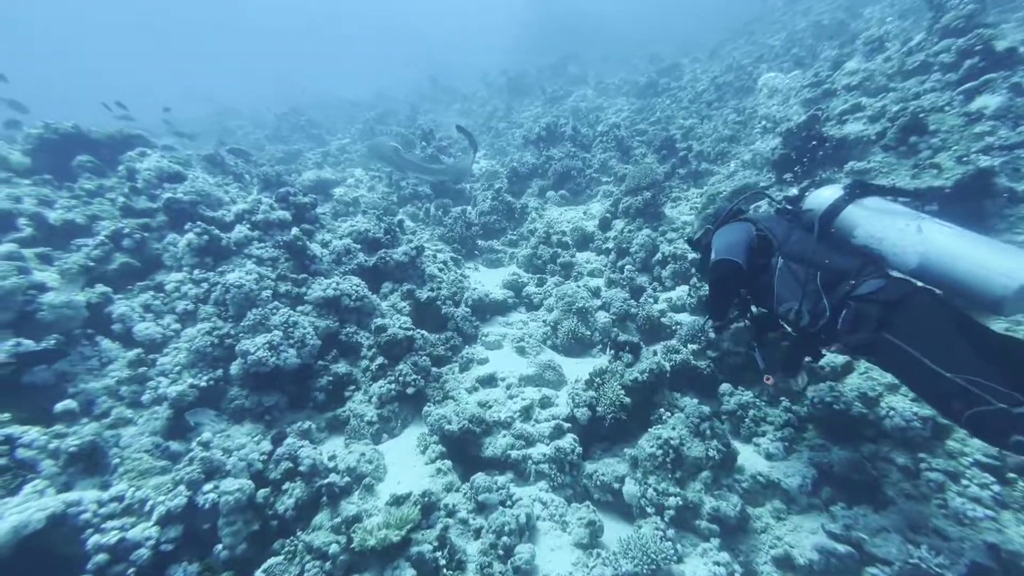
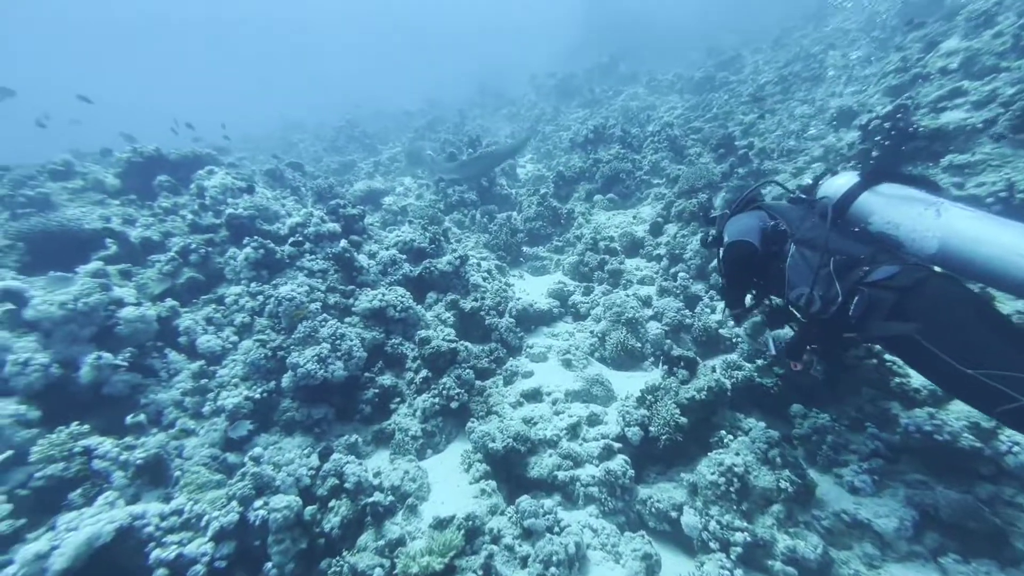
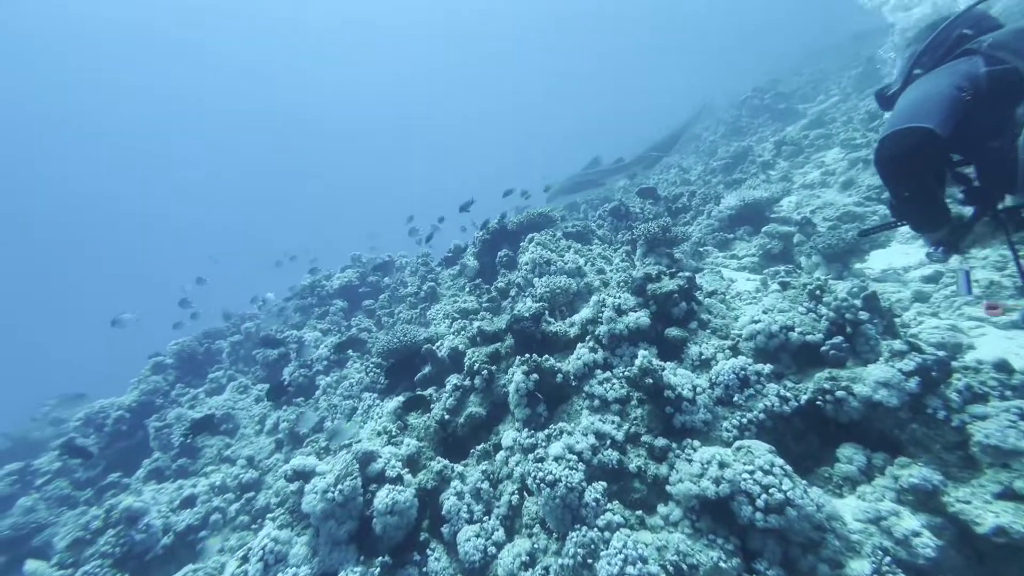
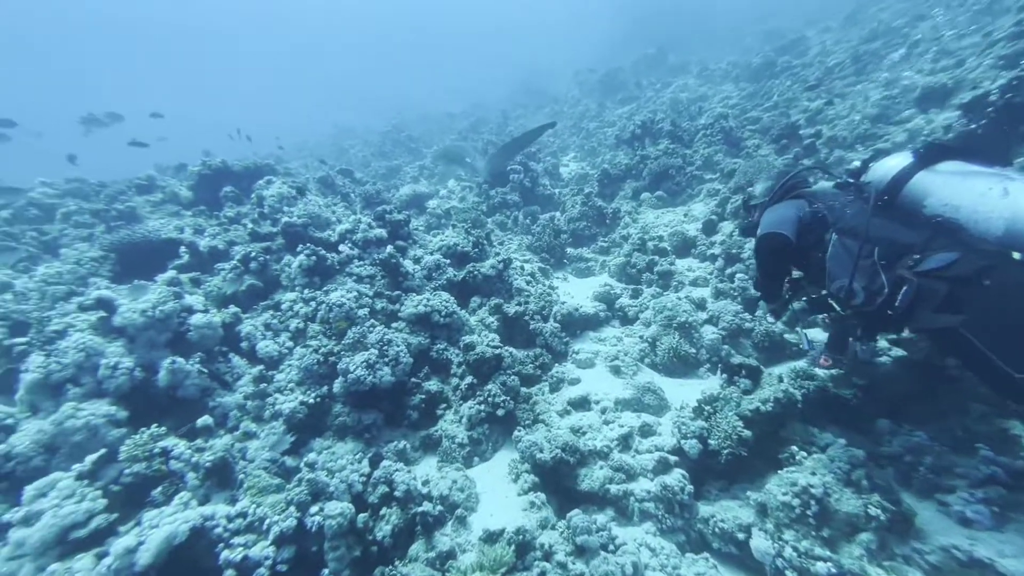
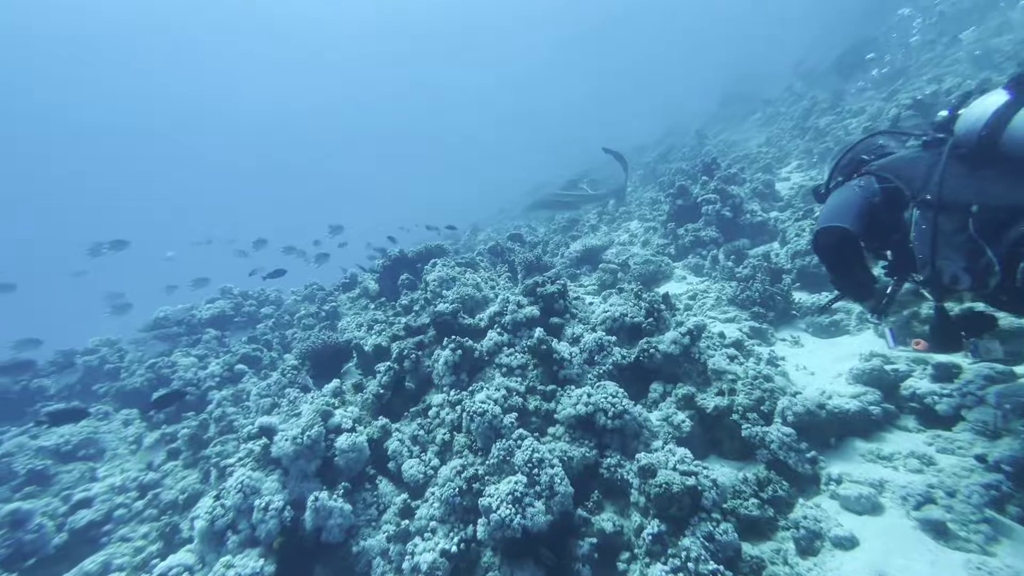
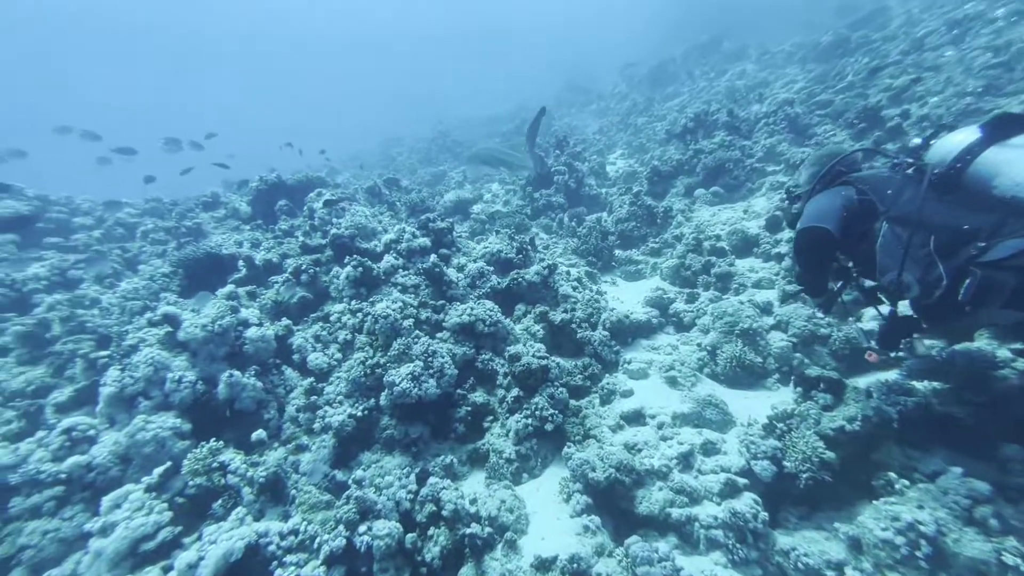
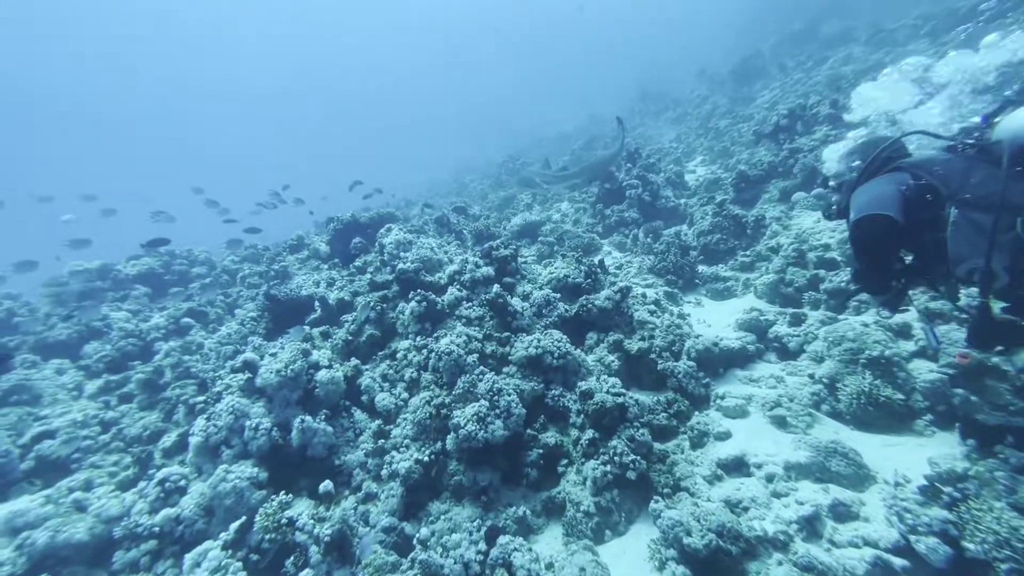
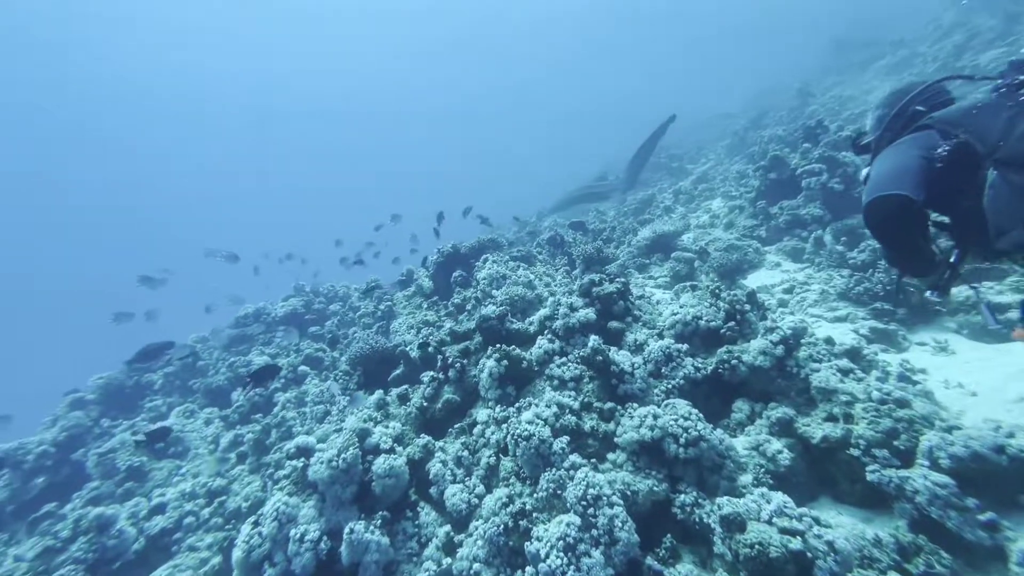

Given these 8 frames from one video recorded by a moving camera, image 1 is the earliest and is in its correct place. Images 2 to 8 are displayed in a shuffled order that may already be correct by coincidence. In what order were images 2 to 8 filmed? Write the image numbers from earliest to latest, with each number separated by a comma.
2, 4, 6, 7, 5, 8, 3
